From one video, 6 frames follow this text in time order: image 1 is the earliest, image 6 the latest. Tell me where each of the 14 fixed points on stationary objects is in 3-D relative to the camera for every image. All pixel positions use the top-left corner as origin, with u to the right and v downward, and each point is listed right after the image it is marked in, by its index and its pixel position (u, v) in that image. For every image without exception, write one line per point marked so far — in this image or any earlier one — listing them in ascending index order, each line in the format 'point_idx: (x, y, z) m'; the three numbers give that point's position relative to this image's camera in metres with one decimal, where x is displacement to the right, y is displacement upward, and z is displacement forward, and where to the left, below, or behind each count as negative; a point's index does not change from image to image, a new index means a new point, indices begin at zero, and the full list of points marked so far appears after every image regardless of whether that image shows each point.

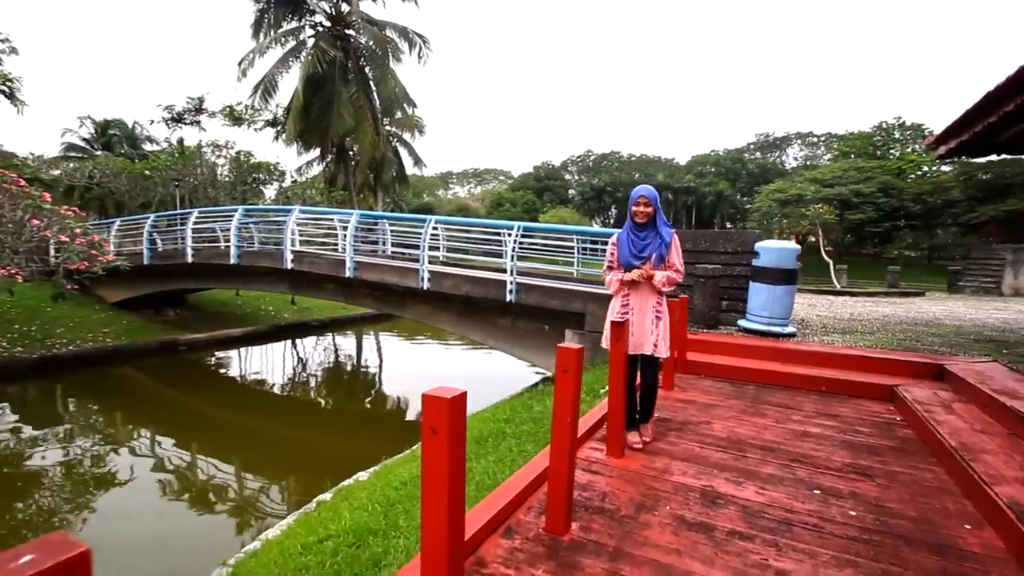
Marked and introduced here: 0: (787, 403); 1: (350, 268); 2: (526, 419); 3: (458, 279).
0: (+2.0, -0.8, +3.8) m
1: (-3.1, +0.4, +9.8) m
2: (+0.2, -1.4, +5.6) m
3: (-0.9, +0.1, +8.8) m
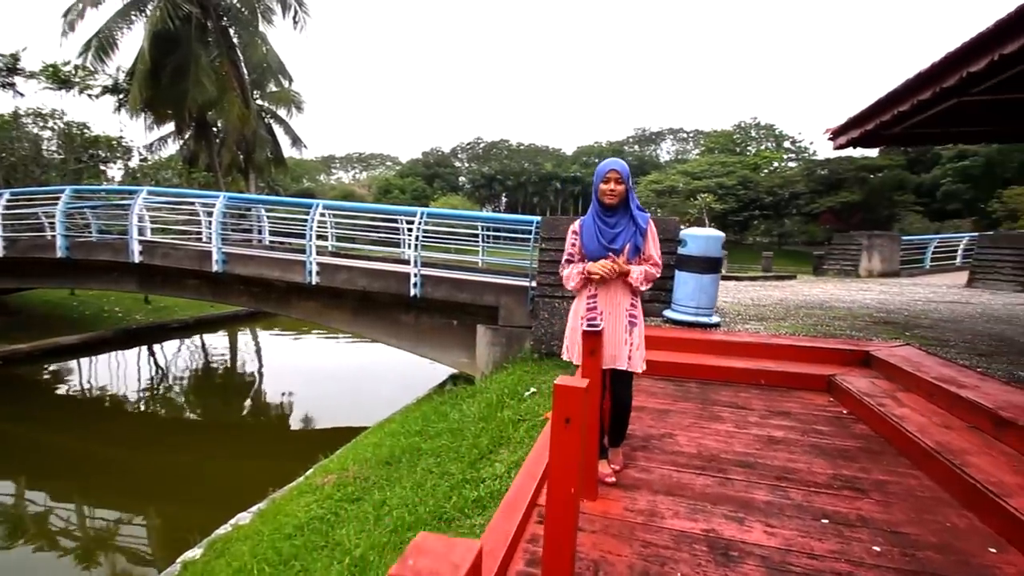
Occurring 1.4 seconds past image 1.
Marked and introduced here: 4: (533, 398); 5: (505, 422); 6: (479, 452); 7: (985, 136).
0: (+1.5, -0.8, +3.5) m
1: (-4.8, +0.4, +8.3) m
2: (-0.7, -1.4, +4.9) m
3: (-2.4, +0.2, +7.8) m
4: (+0.2, -1.1, +4.9) m
5: (-0.1, -1.2, +4.5) m
6: (-0.3, -1.3, +4.1) m
7: (+5.4, +1.8, +5.9) m
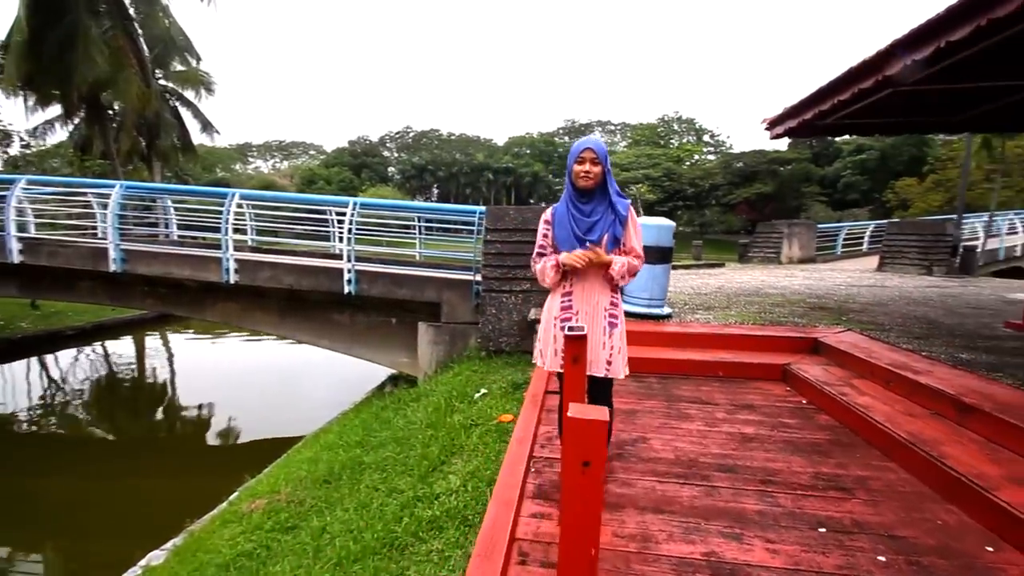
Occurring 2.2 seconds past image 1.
0: (+1.2, -0.7, +3.4) m
1: (-5.7, +0.4, +7.3) m
2: (-1.1, -1.3, +4.5) m
3: (-3.2, +0.3, +7.1) m
4: (-0.3, -1.0, +4.6) m
5: (-0.5, -1.2, +4.2) m
6: (-0.6, -1.3, +3.7) m
7: (+4.7, +2.0, +6.2) m
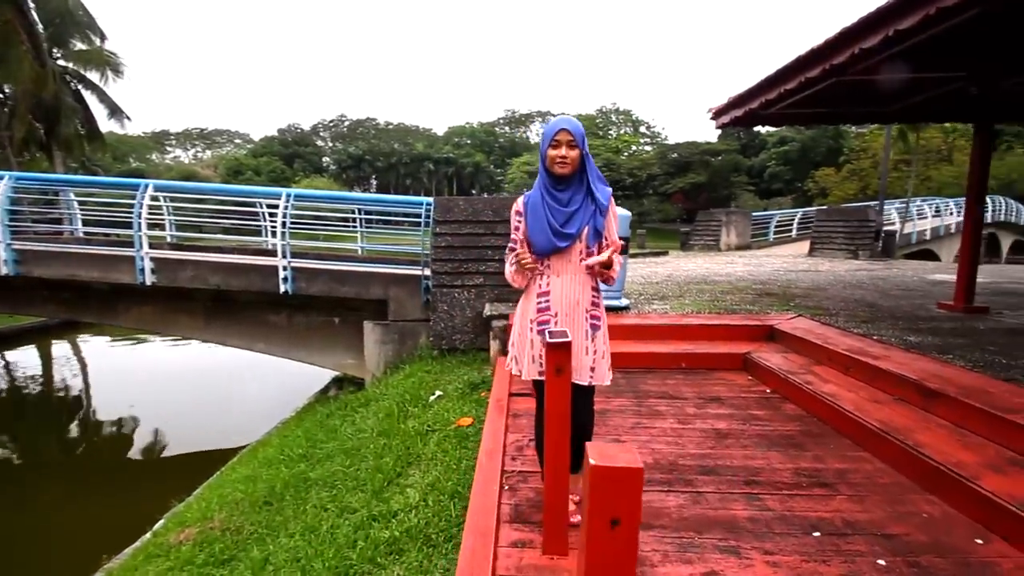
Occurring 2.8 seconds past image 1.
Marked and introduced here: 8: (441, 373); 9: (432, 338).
0: (+1.0, -0.7, +3.3) m
1: (-6.3, +0.3, +6.4) m
2: (-1.4, -1.3, +4.2) m
3: (-3.9, +0.3, +6.5) m
4: (-0.6, -1.0, +4.4) m
5: (-0.8, -1.1, +3.9) m
6: (-0.9, -1.3, +3.5) m
7: (+4.1, +2.2, +6.4) m
8: (-0.7, -0.8, +5.0) m
9: (-0.8, -0.5, +5.4) m
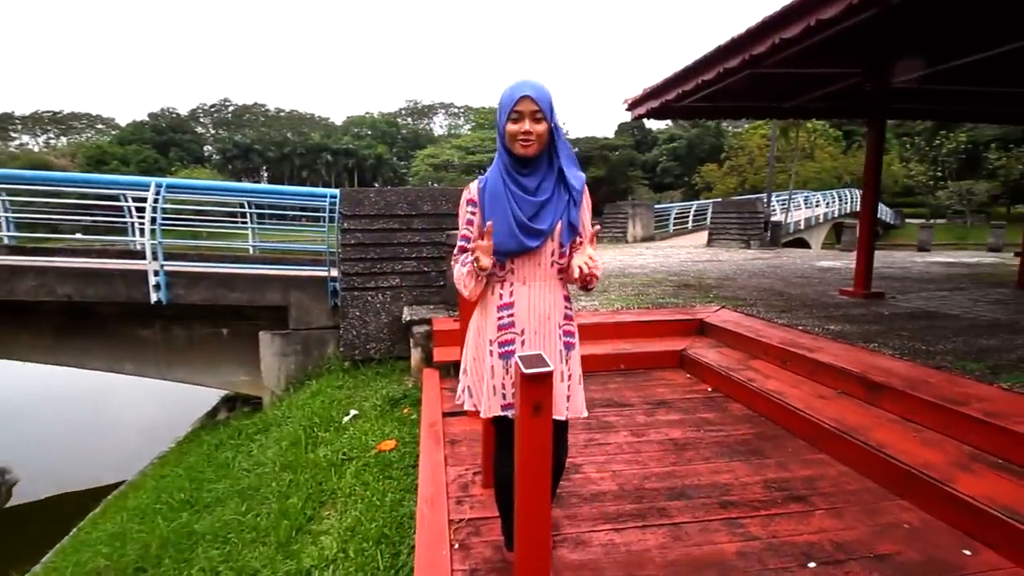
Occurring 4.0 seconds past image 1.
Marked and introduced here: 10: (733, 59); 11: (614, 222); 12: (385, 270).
0: (+0.6, -0.7, +3.1) m
1: (-7.2, +0.1, +4.8) m
2: (-1.9, -1.4, +3.5) m
3: (-4.8, +0.1, +5.3) m
4: (-1.2, -1.0, +3.8) m
5: (-1.2, -1.2, +3.3) m
6: (-1.2, -1.3, +2.9) m
7: (+3.0, +2.3, +6.7) m
8: (-1.4, -0.9, +4.5) m
9: (-1.6, -0.6, +4.8) m
10: (+1.9, +2.0, +4.4) m
11: (+3.1, +2.0, +15.4) m
12: (-1.2, +0.2, +4.7) m
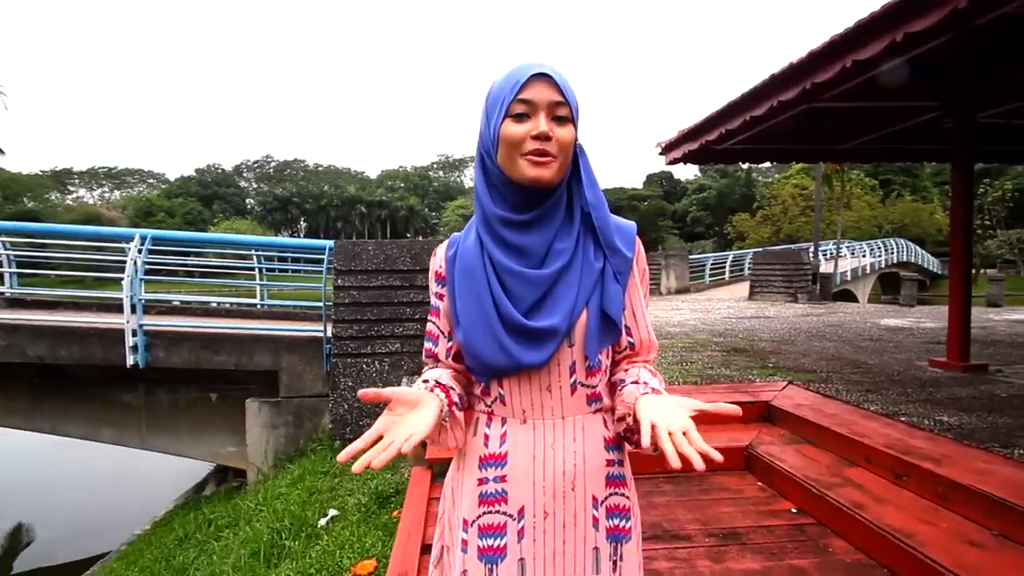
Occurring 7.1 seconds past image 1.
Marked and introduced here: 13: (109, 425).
0: (+0.7, -1.0, +2.2) m
1: (-7.0, -0.4, +4.5) m
2: (-1.9, -1.8, +2.8) m
3: (-4.6, -0.4, +4.8) m
4: (-1.1, -1.5, +3.1) m
5: (-1.2, -1.6, +2.6) m
6: (-1.2, -1.7, +2.1) m
7: (+3.3, +1.6, +6.0) m
8: (-1.2, -1.4, +3.7) m
9: (-1.5, -1.1, +4.1) m
10: (+2.0, +1.4, +3.8) m
11: (+3.8, +0.4, +14.6) m
12: (-1.0, -0.4, +4.1) m
13: (-4.2, -1.4, +5.3) m
